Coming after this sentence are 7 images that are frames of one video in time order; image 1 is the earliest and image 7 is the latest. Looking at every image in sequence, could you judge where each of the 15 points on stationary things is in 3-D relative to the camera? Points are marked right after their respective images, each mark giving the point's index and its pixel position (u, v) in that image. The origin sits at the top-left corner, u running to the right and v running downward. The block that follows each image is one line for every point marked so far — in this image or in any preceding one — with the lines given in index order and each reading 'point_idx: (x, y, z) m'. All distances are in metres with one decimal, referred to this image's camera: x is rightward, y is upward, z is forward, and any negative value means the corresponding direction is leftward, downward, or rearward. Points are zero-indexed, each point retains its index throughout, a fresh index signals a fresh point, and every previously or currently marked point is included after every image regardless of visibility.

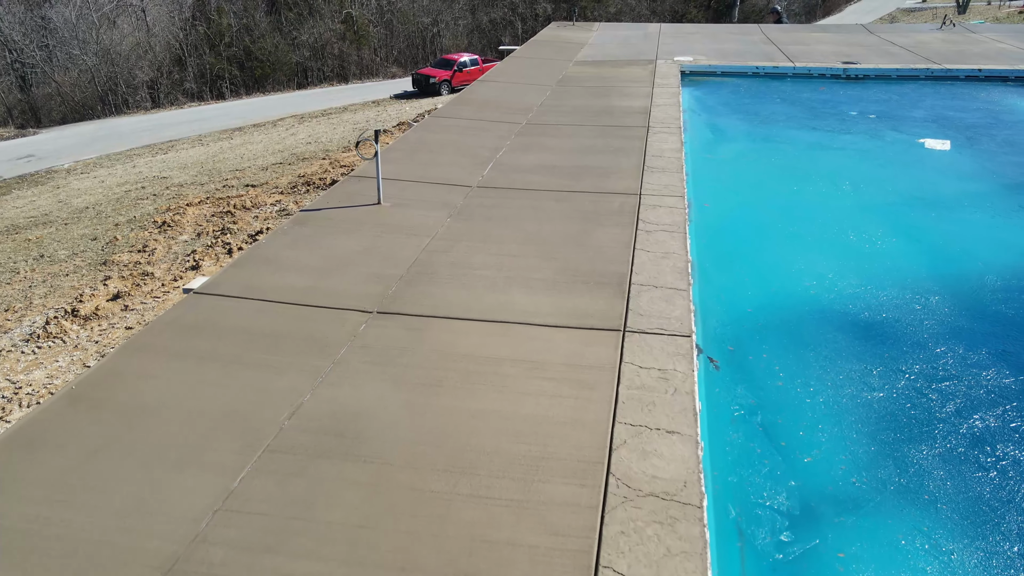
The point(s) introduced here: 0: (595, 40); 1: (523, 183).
0: (+1.8, +5.4, +15.8) m
1: (+0.1, +1.0, +6.8) m
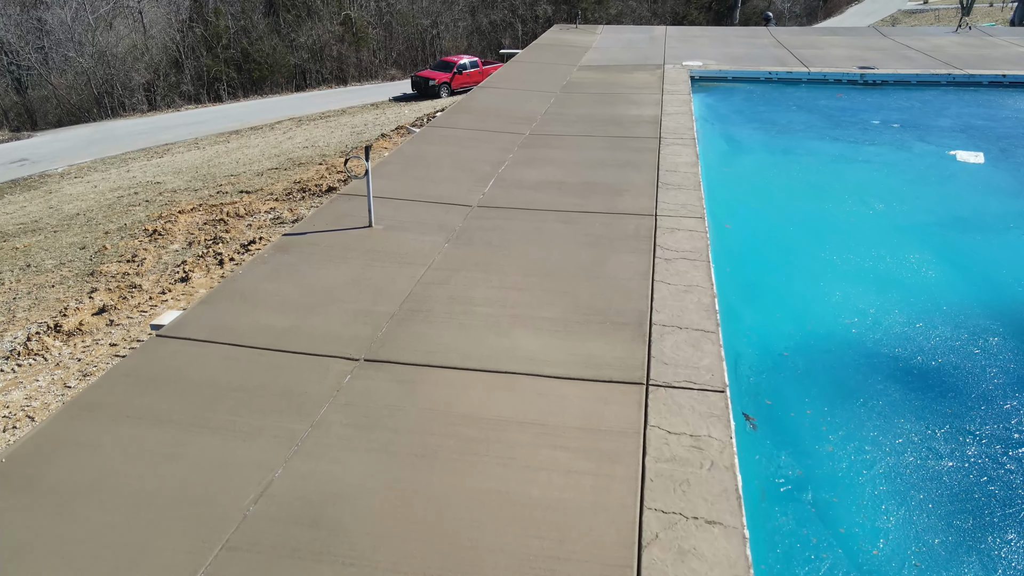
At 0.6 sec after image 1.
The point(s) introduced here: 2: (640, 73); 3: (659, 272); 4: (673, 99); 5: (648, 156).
0: (+1.8, +5.1, +15.3) m
1: (+0.1, +0.7, +6.2) m
2: (+2.1, +3.6, +12.0) m
3: (+1.0, +0.1, +4.9) m
4: (+2.2, +2.6, +10.0) m
5: (+1.4, +1.4, +7.5) m
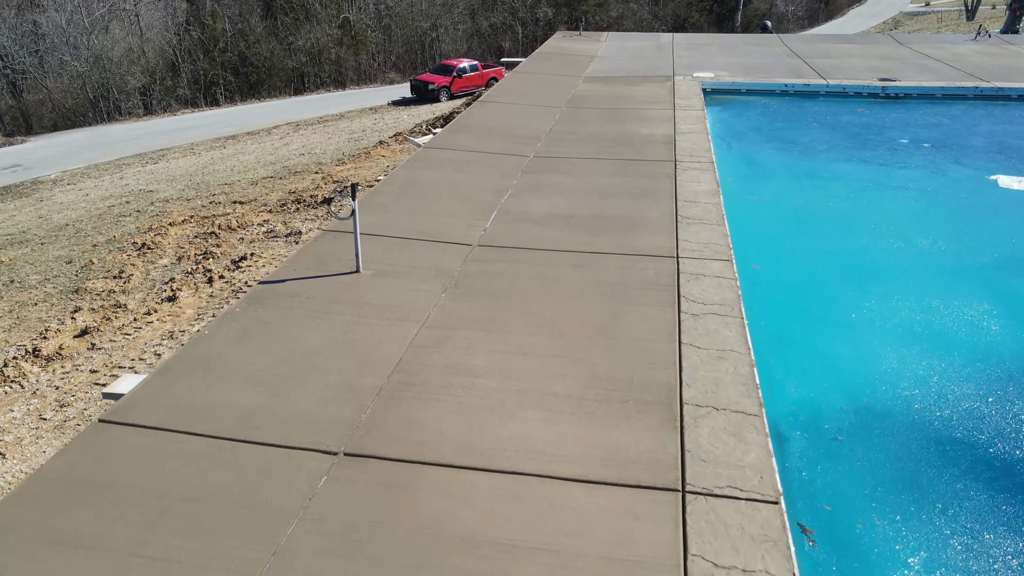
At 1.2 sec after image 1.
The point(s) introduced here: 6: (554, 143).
0: (+1.9, +4.8, +14.7) m
1: (+0.2, +0.4, +5.6) m
2: (+2.1, +3.2, +11.4) m
3: (+1.0, -0.3, +4.2) m
4: (+2.3, +2.2, +9.4) m
5: (+1.4, +1.0, +6.8) m
6: (+0.5, +1.6, +8.2) m
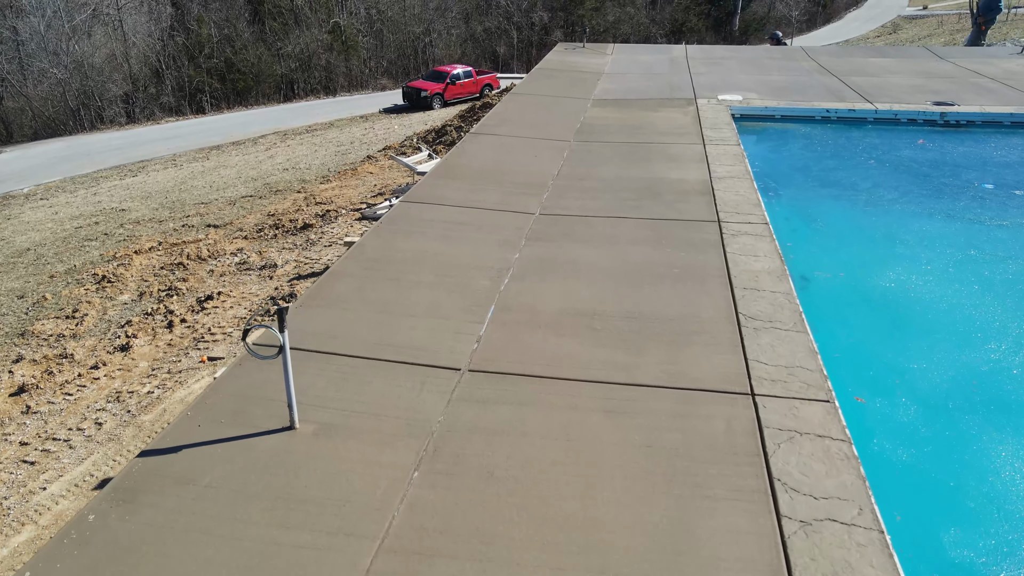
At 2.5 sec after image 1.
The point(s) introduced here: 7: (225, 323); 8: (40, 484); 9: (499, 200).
0: (+1.8, +4.0, +13.1) m
1: (+0.2, -0.4, +4.0) m
2: (+2.1, +2.4, +9.8) m
3: (+1.1, -1.0, +2.7) m
4: (+2.2, +1.5, +7.8) m
5: (+1.5, +0.2, +5.3) m
6: (+0.5, +0.9, +6.6) m
7: (-5.1, -0.6, +12.8) m
8: (-5.1, -2.1, +7.8) m
9: (-0.1, +0.8, +6.5) m
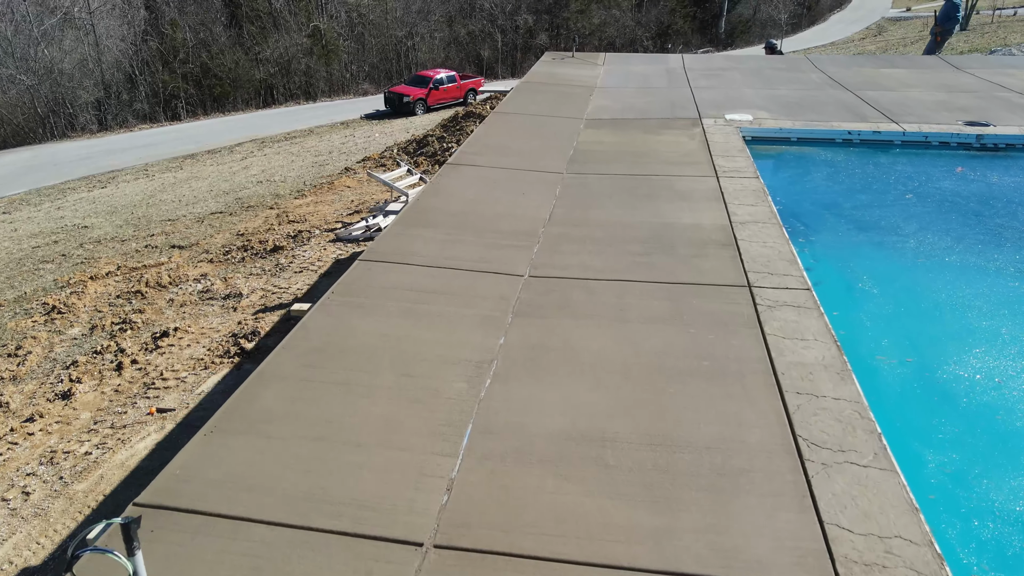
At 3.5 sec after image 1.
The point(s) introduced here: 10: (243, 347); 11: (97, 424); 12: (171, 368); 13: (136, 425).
0: (+1.5, +3.4, +12.0) m
1: (+0.1, -1.0, +2.8) m
2: (+1.9, +1.9, +8.7) m
3: (+1.0, -1.5, +1.5) m
4: (+2.1, +0.9, +6.7) m
5: (+1.4, -0.3, +4.1) m
6: (+0.4, +0.3, +5.5) m
7: (-5.3, -1.2, +11.5) m
8: (-5.2, -2.7, +6.5) m
9: (-0.2, +0.2, +5.3) m
10: (-4.3, -1.0, +11.6) m
11: (-5.8, -1.9, +10.2) m
12: (-5.4, -1.3, +11.5) m
13: (-5.1, -1.9, +9.9) m
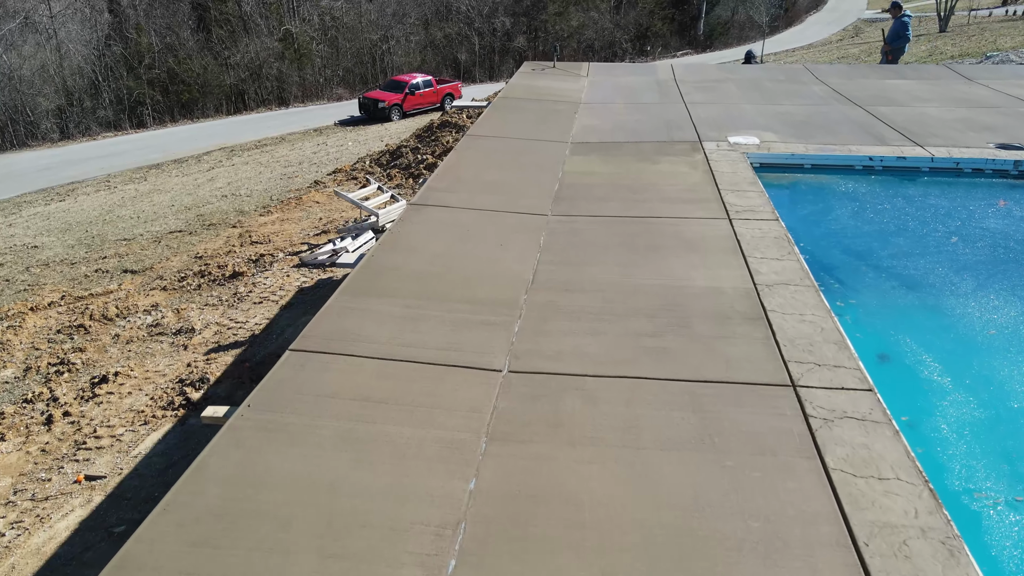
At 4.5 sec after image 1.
0: (+1.2, +2.9, +10.9) m
1: (+0.1, -1.5, +1.7) m
2: (+1.7, +1.3, +7.6) m
3: (+1.0, -2.1, +0.4) m
4: (+1.9, +0.4, +5.6) m
5: (+1.3, -0.8, +3.0) m
6: (+0.2, -0.2, +4.4) m
7: (-5.6, -1.9, +10.3) m
8: (-5.3, -3.3, +5.2) m
9: (-0.4, -0.3, +4.2) m
10: (-4.6, -1.6, +10.3) m
11: (-6.1, -2.5, +8.9) m
12: (-5.7, -1.9, +10.3) m
13: (-5.4, -2.5, +8.6) m
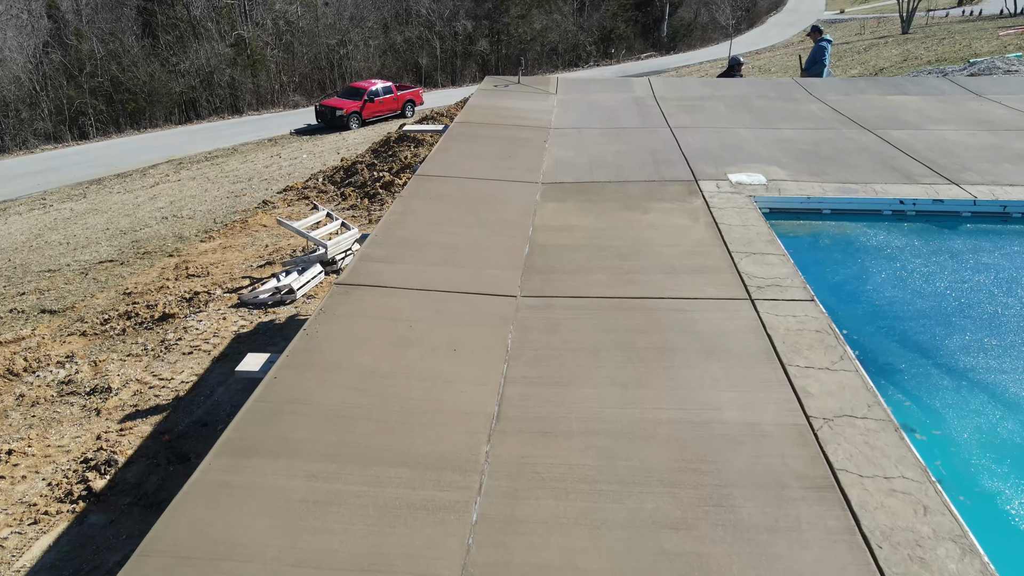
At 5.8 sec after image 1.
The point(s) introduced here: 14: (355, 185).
0: (+0.7, +2.2, +9.5) m
1: (0.0, -2.2, +0.2) m
2: (+1.3, +0.7, +6.2) m
3: (+1.0, -2.7, -1.0) m
4: (+1.7, -0.2, +4.3) m
5: (+1.2, -1.5, +1.6) m
6: (0.0, -0.9, +2.9) m
7: (-6.0, -2.7, +8.5) m
8: (-5.5, -4.1, +3.5) m
9: (-0.6, -1.0, +2.7) m
10: (-5.0, -2.4, +8.7) m
11: (-6.4, -3.3, +7.1) m
12: (-6.1, -2.7, +8.5) m
13: (-5.7, -3.3, +6.9) m
14: (-4.2, +2.6, +19.0) m
